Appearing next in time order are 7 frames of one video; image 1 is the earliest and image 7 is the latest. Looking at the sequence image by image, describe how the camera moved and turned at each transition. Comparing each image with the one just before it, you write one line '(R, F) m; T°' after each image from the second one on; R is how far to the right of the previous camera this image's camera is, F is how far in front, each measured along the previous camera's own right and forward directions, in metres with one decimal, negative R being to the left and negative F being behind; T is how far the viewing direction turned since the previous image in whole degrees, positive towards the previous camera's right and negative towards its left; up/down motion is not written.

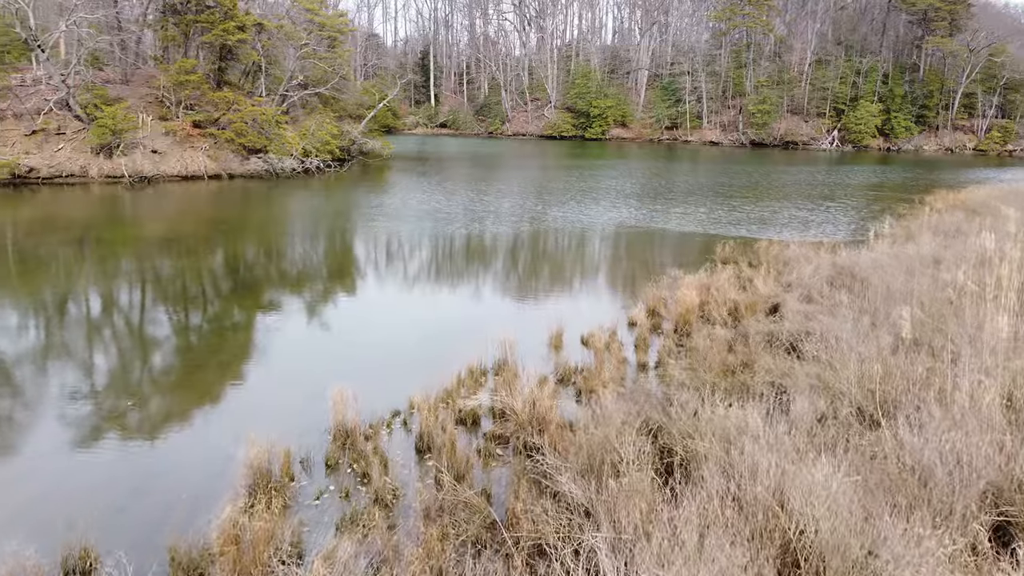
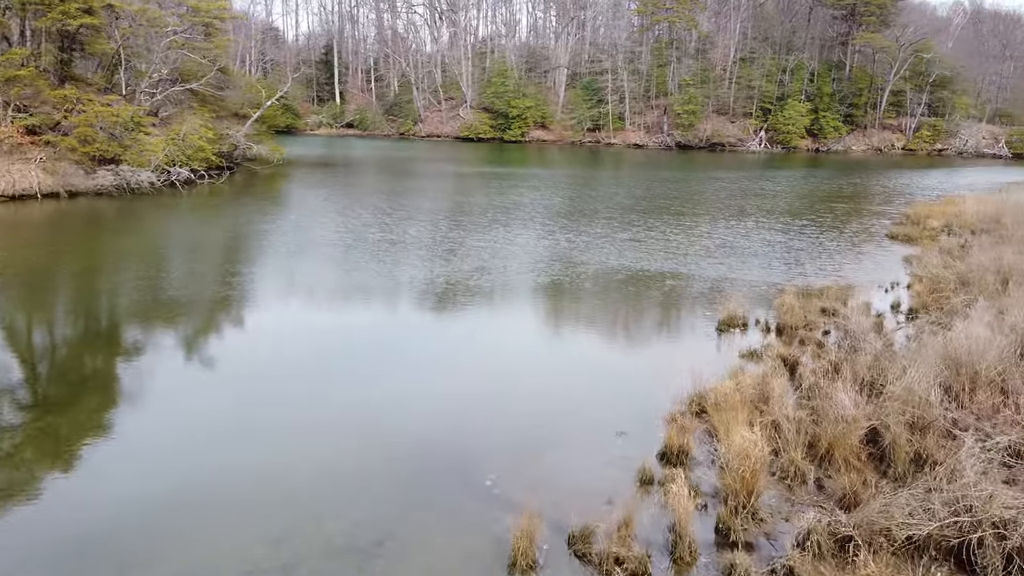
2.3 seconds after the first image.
(0.0, +4.0) m; +6°
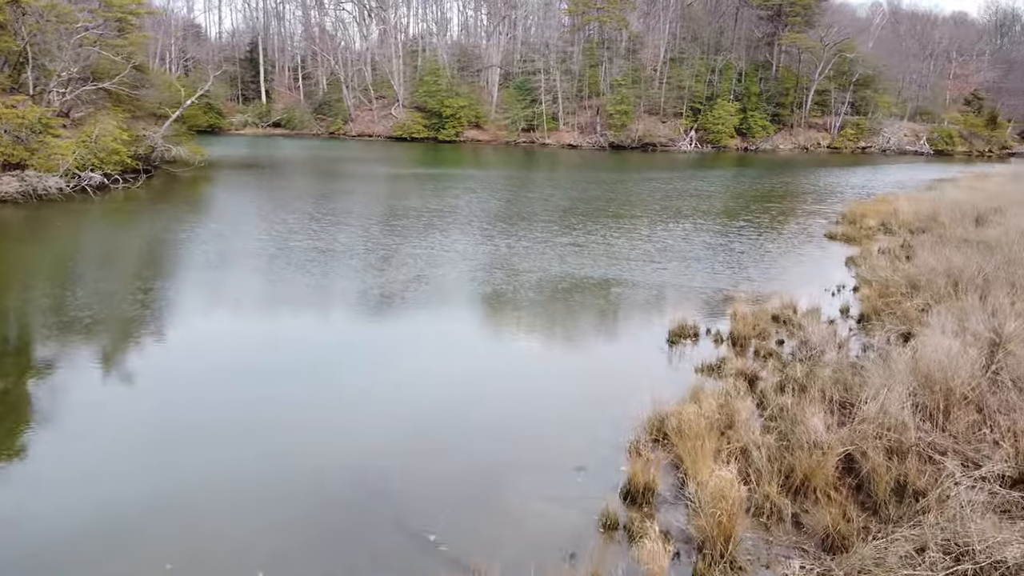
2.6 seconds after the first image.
(-0.1, +0.6) m; +4°
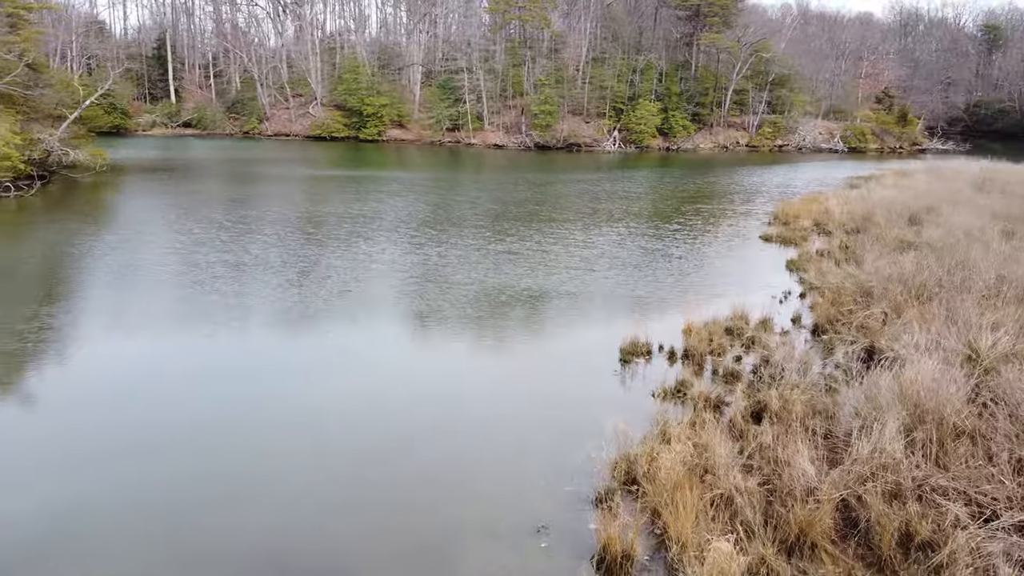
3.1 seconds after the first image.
(-0.1, +0.8) m; +5°
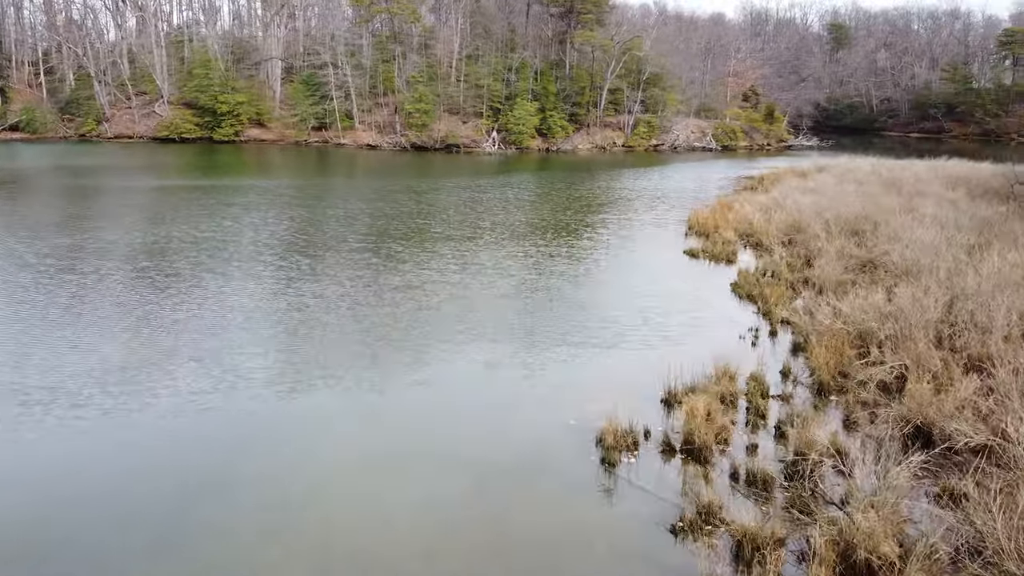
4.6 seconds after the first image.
(-0.4, +2.5) m; +9°
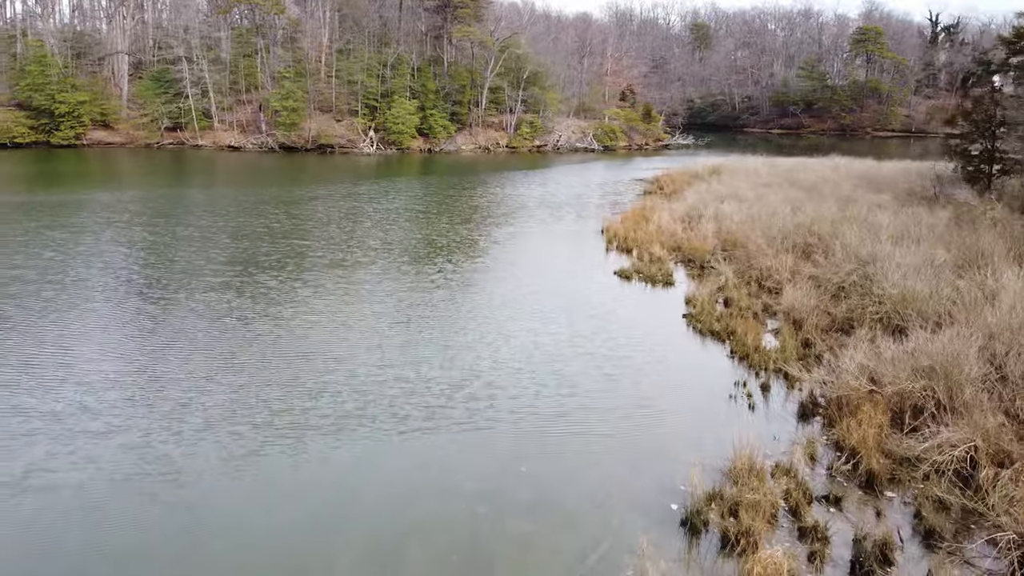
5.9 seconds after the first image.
(-0.4, +2.3) m; +8°
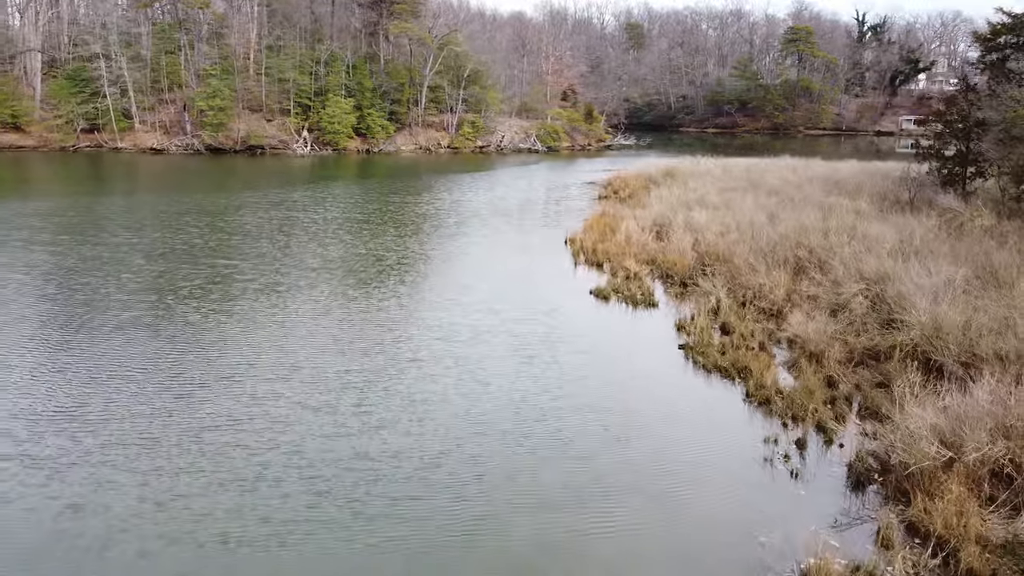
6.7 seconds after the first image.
(-0.3, +1.4) m; +4°
